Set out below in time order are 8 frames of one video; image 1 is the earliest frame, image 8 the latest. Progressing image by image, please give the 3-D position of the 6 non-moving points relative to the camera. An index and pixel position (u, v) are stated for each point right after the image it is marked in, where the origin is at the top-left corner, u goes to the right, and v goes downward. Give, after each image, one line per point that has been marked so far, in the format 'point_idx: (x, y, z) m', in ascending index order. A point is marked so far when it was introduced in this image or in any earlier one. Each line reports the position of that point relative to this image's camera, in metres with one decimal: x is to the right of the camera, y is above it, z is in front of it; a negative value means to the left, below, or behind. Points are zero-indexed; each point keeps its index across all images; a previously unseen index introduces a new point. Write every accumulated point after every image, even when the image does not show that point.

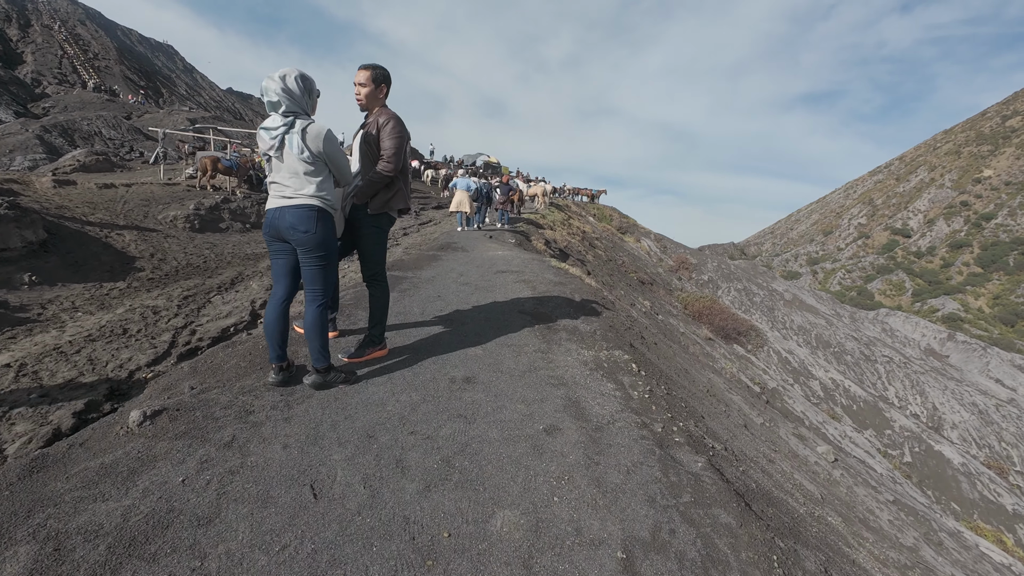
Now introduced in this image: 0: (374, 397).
0: (-0.8, -0.7, +2.9) m
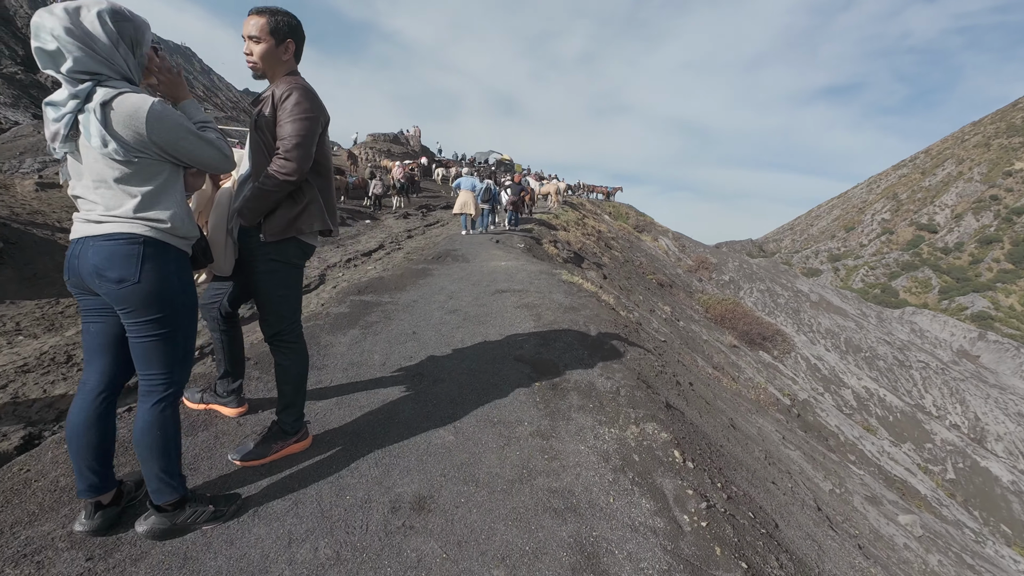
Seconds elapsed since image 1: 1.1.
0: (-0.9, -0.9, +1.7) m
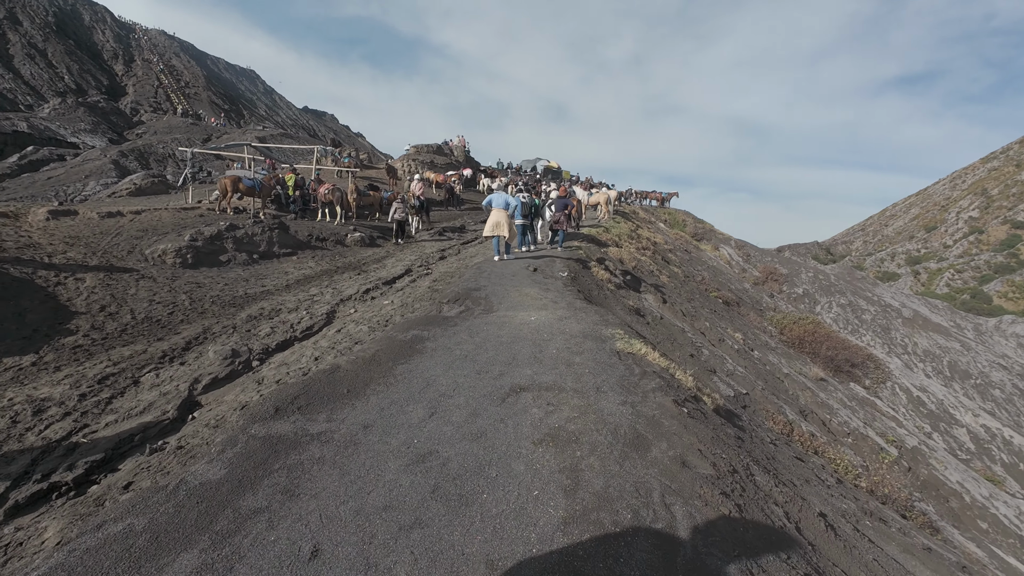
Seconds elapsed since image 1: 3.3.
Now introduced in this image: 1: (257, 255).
0: (-1.1, -1.6, -0.3) m
1: (-7.1, +0.9, +13.6) m
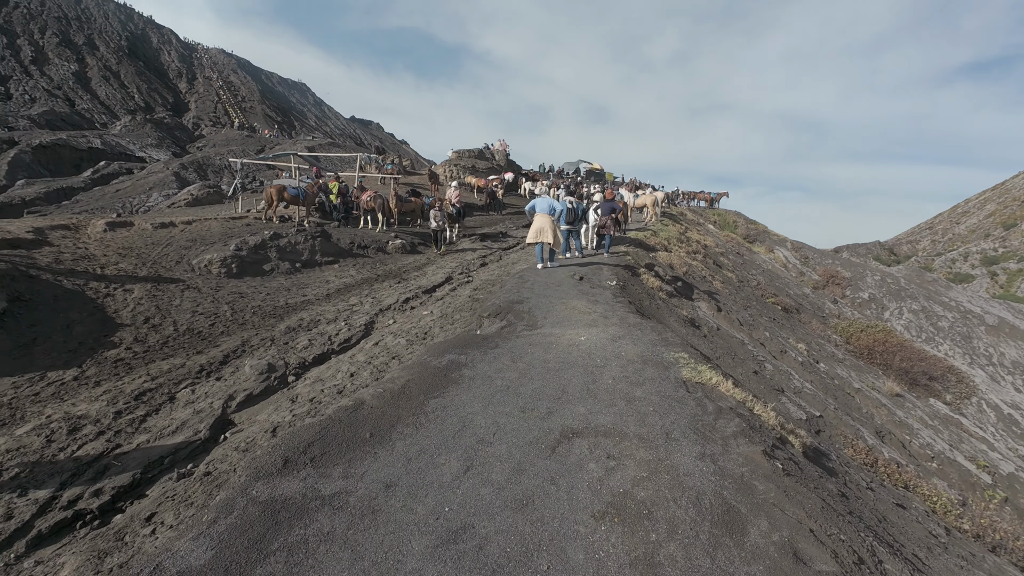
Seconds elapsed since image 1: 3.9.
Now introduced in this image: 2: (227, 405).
0: (-1.2, -1.8, -0.8) m
1: (-6.0, +0.7, +13.5) m
2: (-3.9, -1.6, +6.6) m
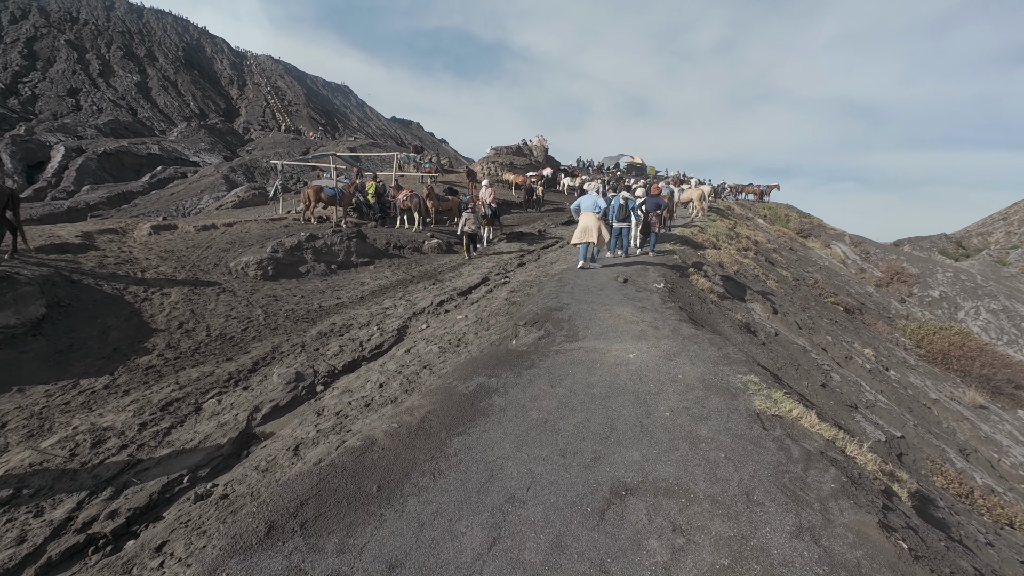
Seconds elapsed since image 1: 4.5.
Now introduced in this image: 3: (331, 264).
0: (-1.3, -1.9, -1.3) m
1: (-4.9, +0.6, +13.4) m
2: (-3.4, -1.7, +6.3) m
3: (-5.0, +0.7, +13.4) m
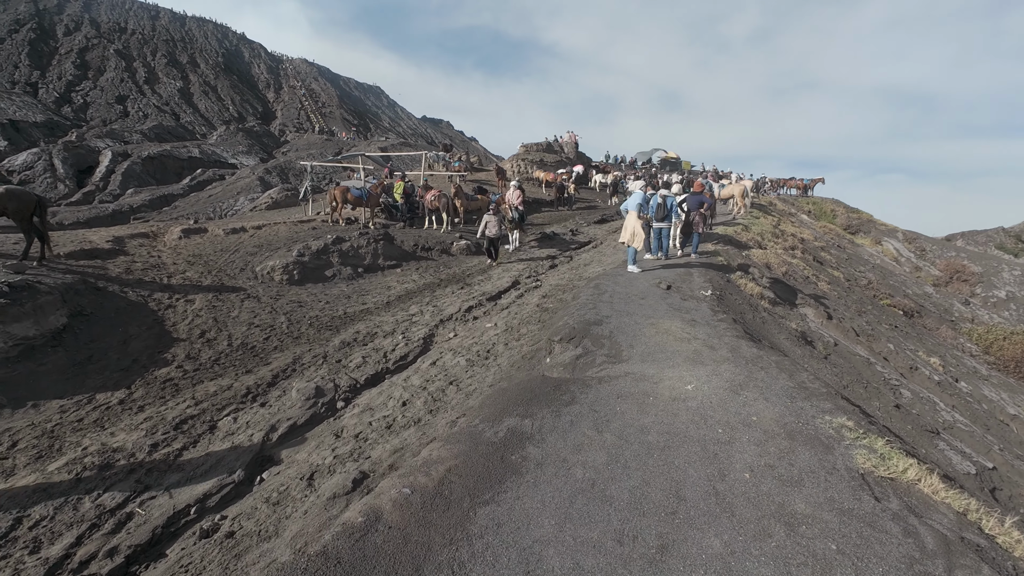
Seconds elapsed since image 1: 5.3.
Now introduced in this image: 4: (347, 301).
0: (-1.3, -2.1, -1.8) m
1: (-4.1, +0.5, +13.1) m
2: (-3.0, -1.8, +5.9) m
3: (-4.2, +0.6, +13.1) m
4: (-3.8, -0.3, +11.1) m
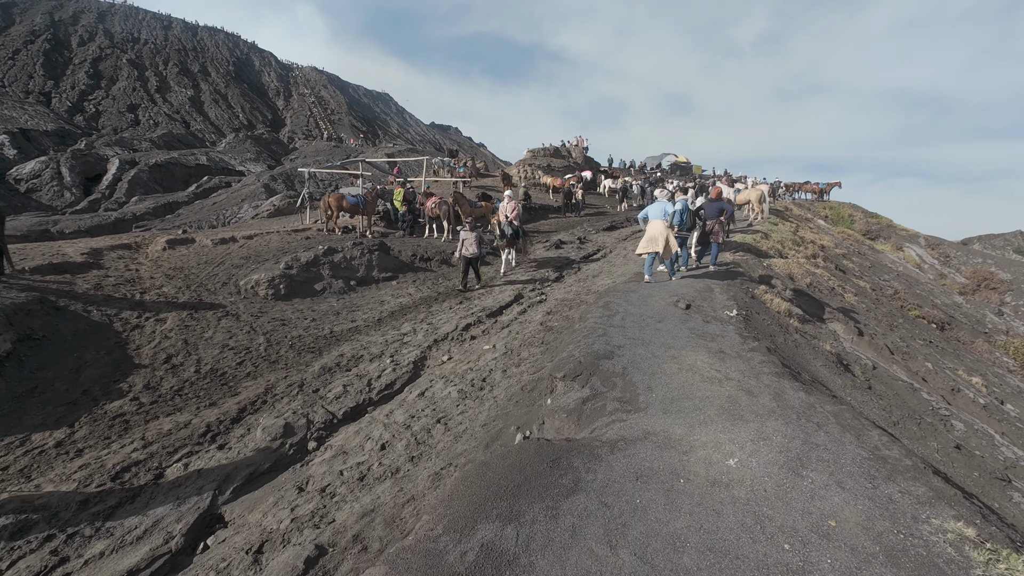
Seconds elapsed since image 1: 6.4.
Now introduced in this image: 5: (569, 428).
0: (-1.5, -2.3, -2.7) m
1: (-4.0, +0.2, +12.2) m
2: (-3.0, -2.1, +5.0) m
3: (-4.1, +0.2, +12.2) m
4: (-3.7, -0.6, +10.2) m
5: (+0.5, -1.1, +4.1) m
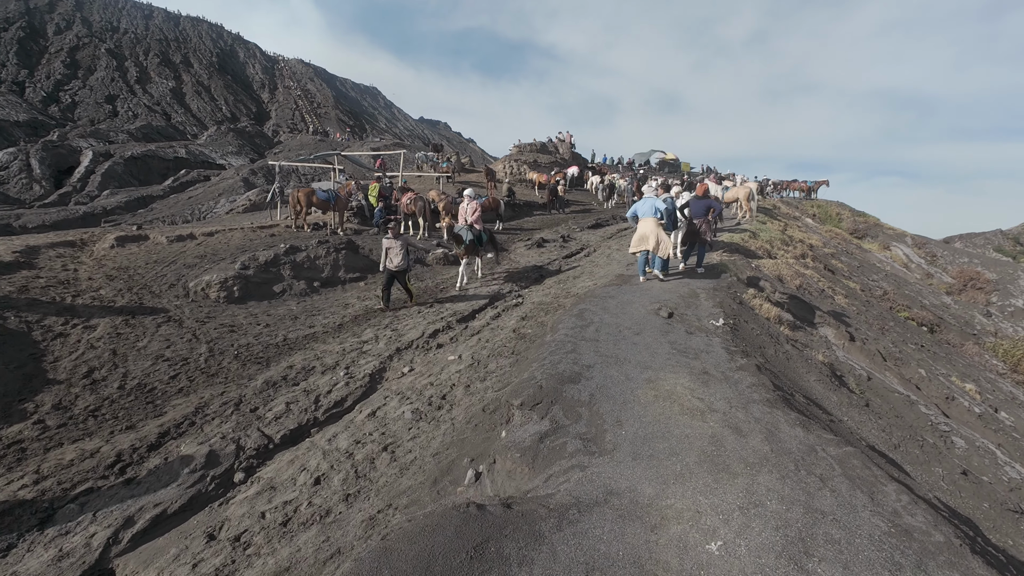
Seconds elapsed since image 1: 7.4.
0: (-1.8, -2.4, -3.4) m
1: (-4.6, +0.1, +11.4) m
2: (-3.5, -2.2, +4.3) m
3: (-4.7, +0.2, +11.4) m
4: (-4.3, -0.7, +9.4) m
5: (+0.1, -1.2, +3.3) m
